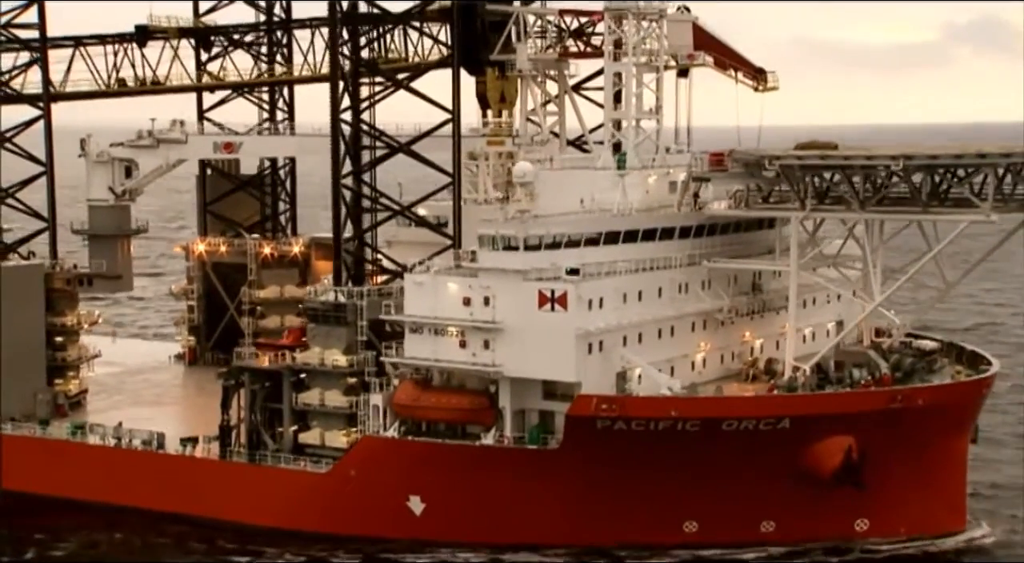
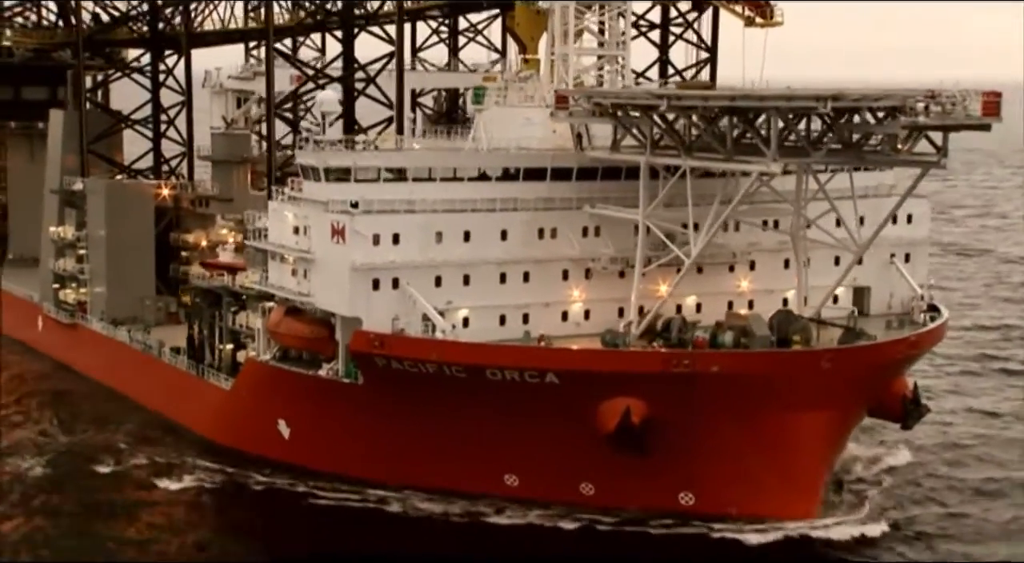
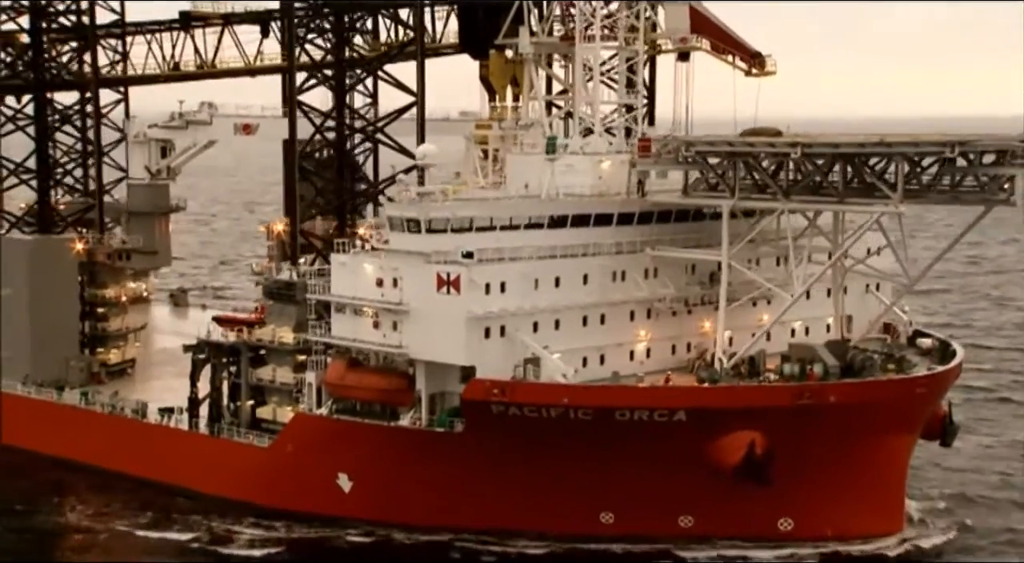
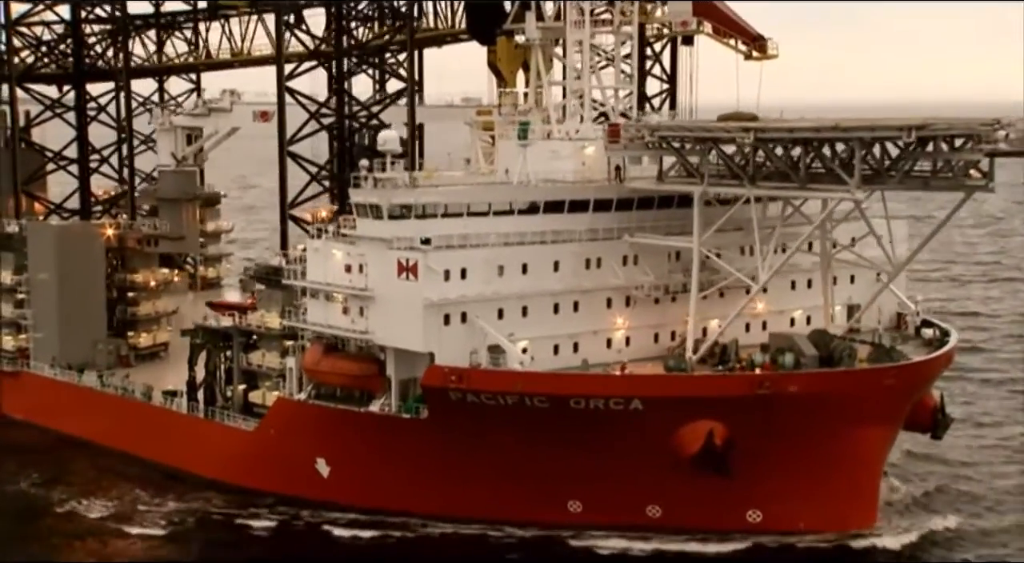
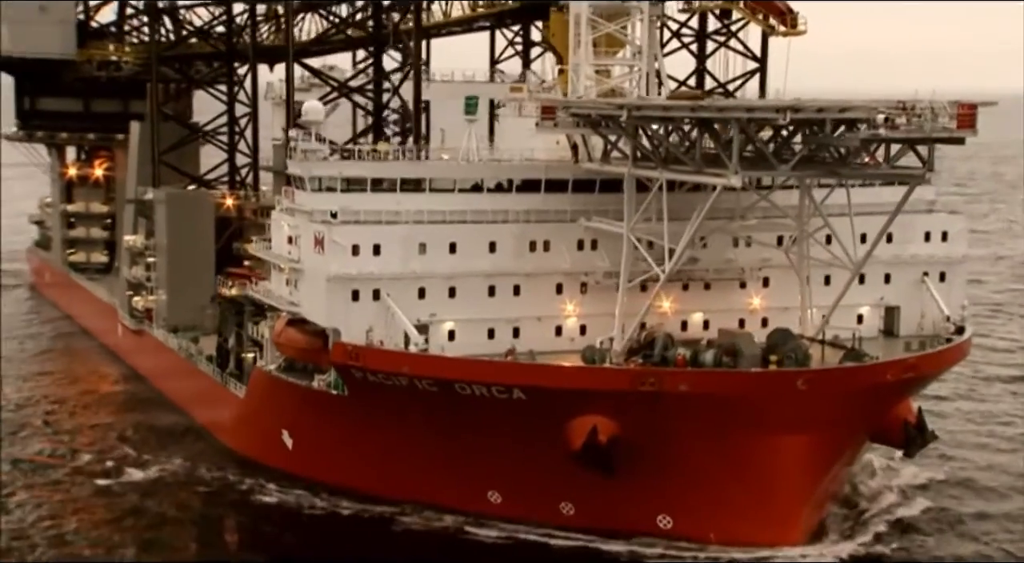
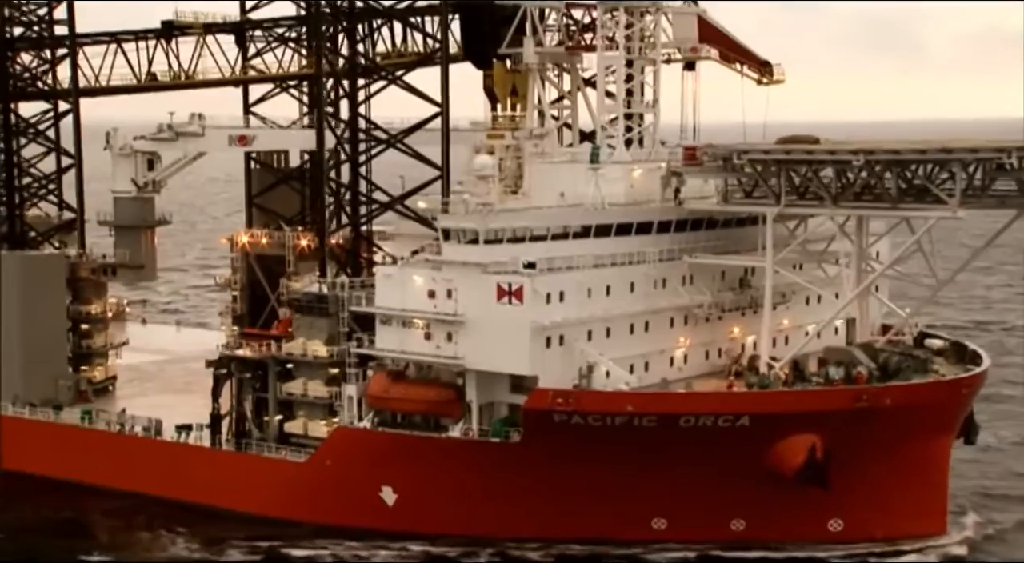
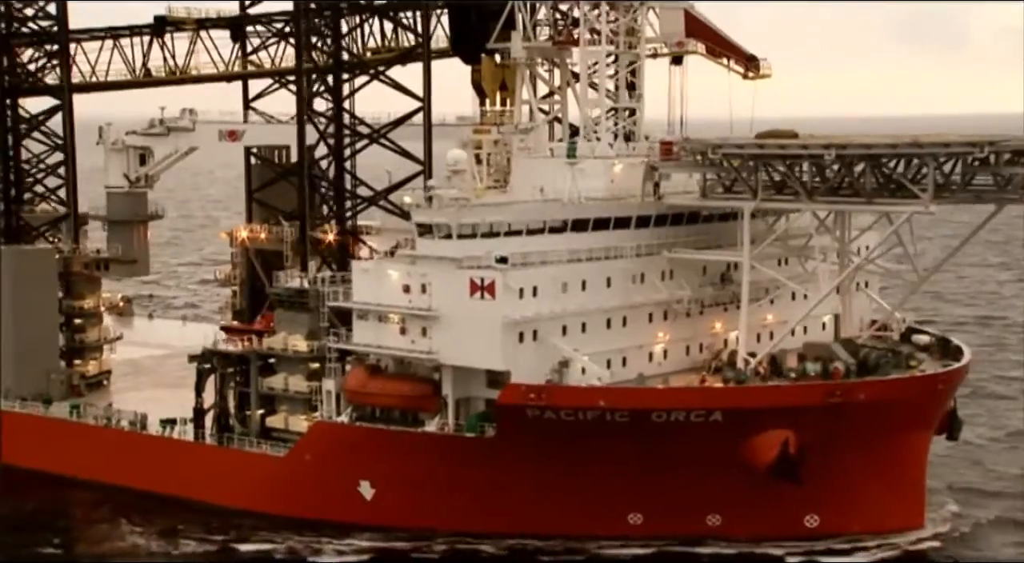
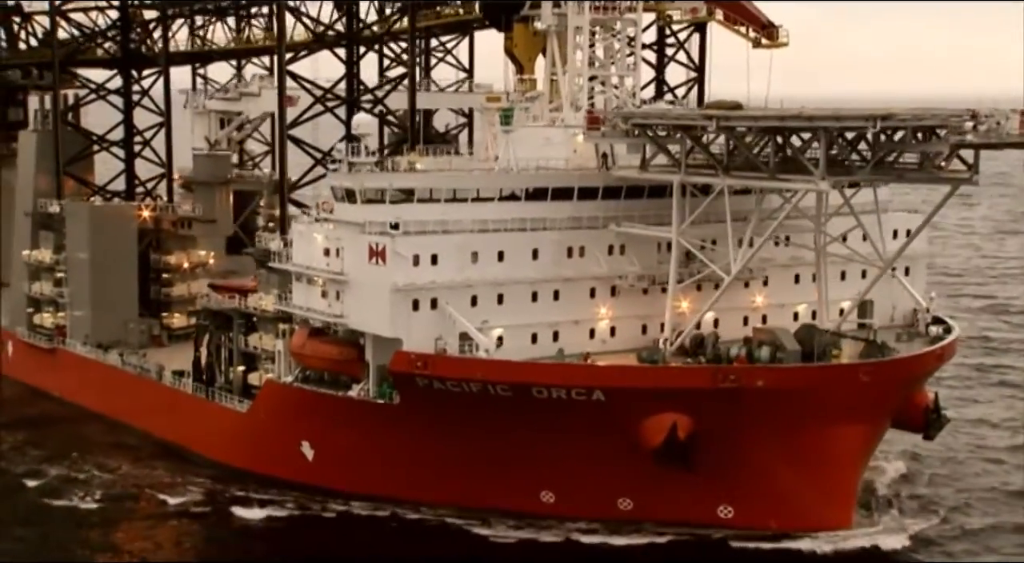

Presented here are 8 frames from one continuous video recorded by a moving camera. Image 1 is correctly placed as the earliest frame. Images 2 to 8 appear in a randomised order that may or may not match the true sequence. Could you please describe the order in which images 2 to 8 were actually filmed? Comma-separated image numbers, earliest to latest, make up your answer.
6, 7, 3, 4, 8, 2, 5
